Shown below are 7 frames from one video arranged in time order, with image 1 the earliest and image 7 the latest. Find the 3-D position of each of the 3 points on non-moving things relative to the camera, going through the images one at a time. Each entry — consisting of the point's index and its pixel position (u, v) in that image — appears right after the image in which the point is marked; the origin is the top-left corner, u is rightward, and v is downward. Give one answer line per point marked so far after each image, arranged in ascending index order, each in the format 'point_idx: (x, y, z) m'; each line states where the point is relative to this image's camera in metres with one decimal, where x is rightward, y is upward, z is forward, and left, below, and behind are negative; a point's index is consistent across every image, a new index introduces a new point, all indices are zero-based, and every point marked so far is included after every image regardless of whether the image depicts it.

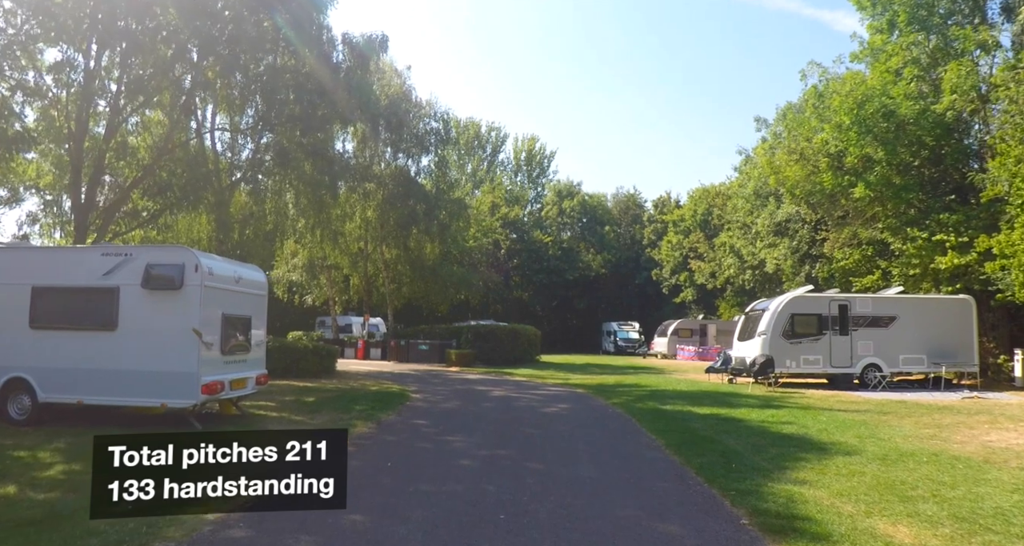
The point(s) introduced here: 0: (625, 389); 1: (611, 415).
0: (+2.6, -2.7, +17.8) m
1: (+1.7, -2.4, +12.9) m
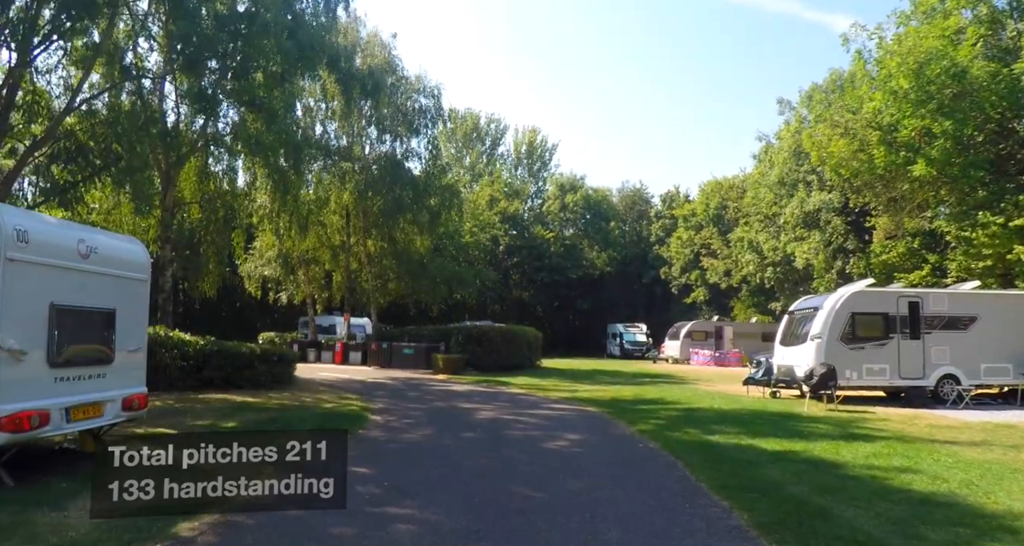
0: (+2.5, -2.5, +13.9) m
1: (+1.6, -2.1, +9.1) m
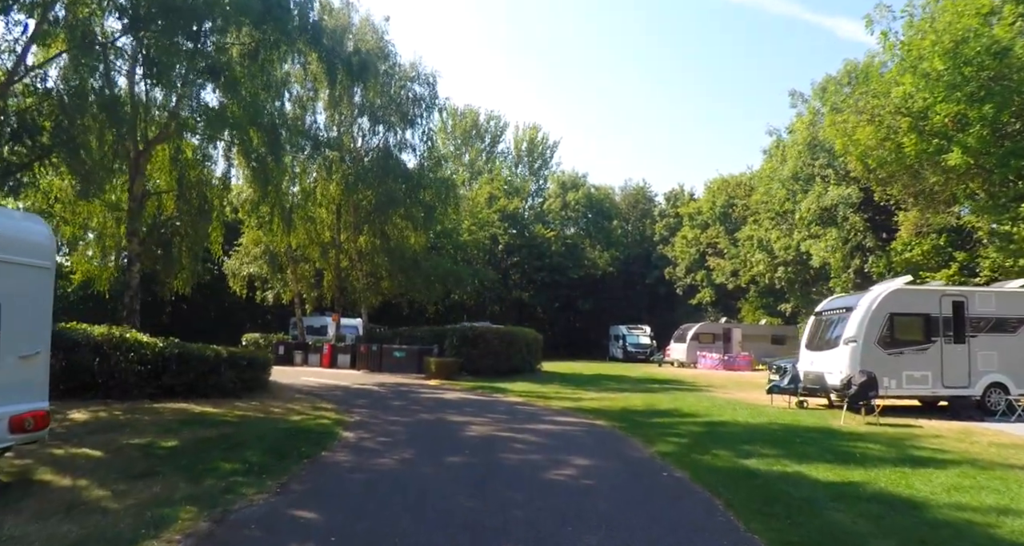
0: (+2.5, -2.4, +12.2) m
1: (+1.5, -2.0, +7.3) m
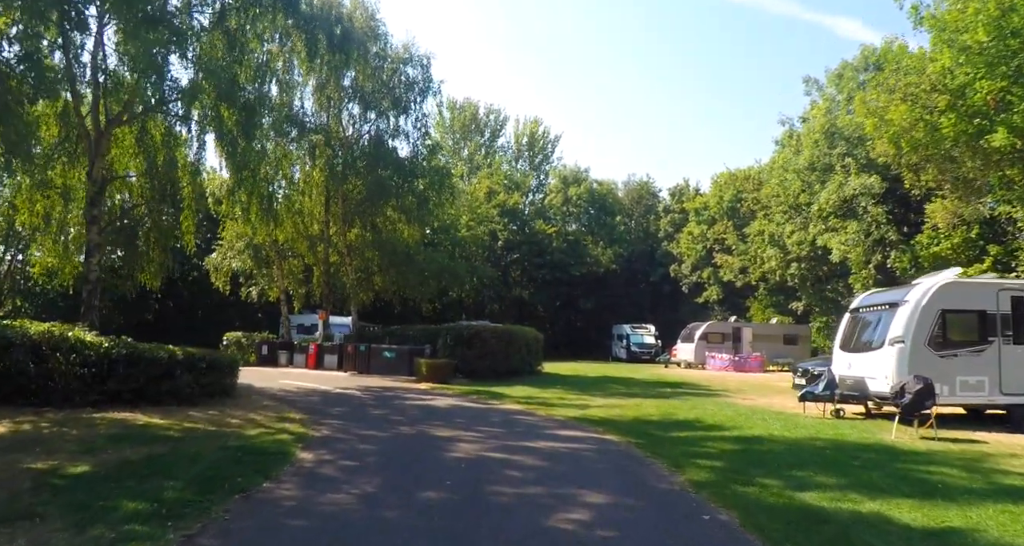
0: (+2.4, -2.2, +10.3) m
1: (+1.4, -1.9, +5.4) m
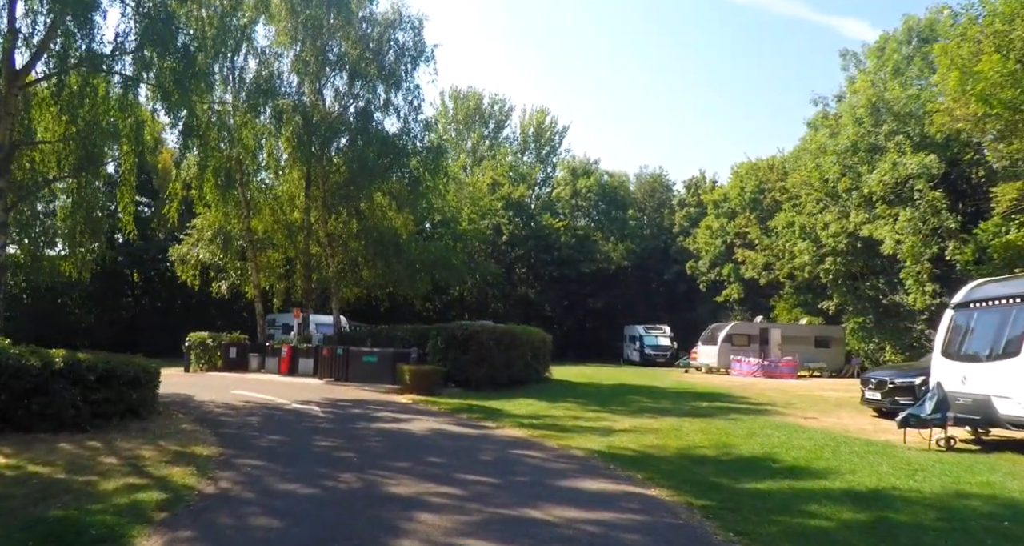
0: (+2.4, -2.0, +6.8) m
1: (+1.4, -1.6, +1.9) m
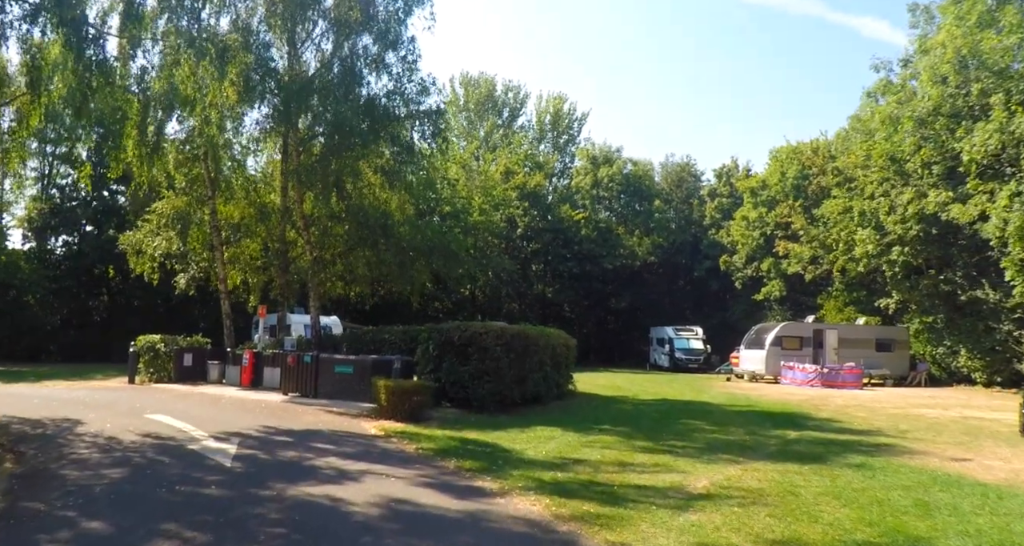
0: (+2.4, -1.6, +2.4) m
1: (+1.3, -1.3, -2.5) m
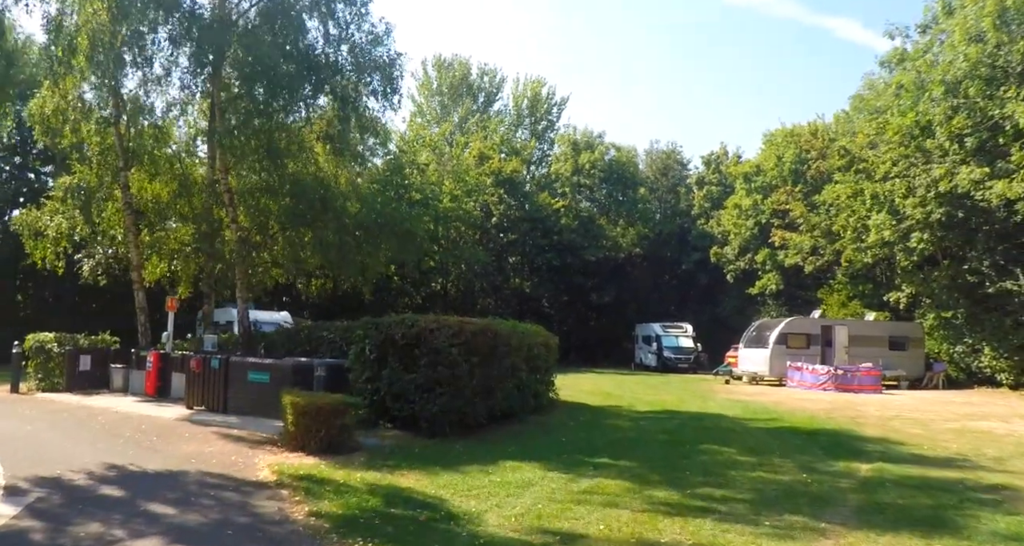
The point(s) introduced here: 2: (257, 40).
0: (+2.2, -1.3, -1.0) m
1: (+1.2, -1.0, -5.8) m
2: (-5.1, +5.2, +17.4) m
